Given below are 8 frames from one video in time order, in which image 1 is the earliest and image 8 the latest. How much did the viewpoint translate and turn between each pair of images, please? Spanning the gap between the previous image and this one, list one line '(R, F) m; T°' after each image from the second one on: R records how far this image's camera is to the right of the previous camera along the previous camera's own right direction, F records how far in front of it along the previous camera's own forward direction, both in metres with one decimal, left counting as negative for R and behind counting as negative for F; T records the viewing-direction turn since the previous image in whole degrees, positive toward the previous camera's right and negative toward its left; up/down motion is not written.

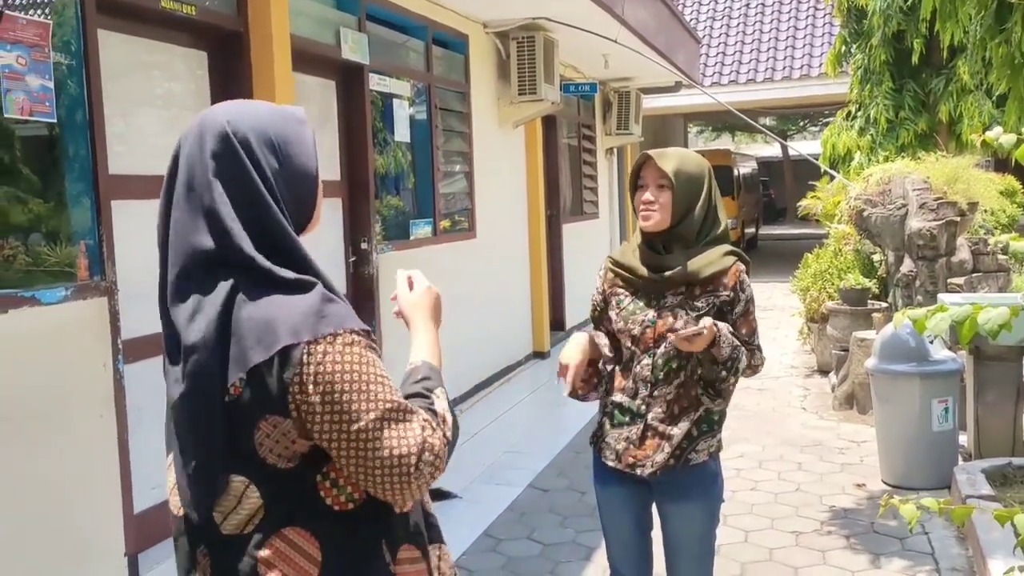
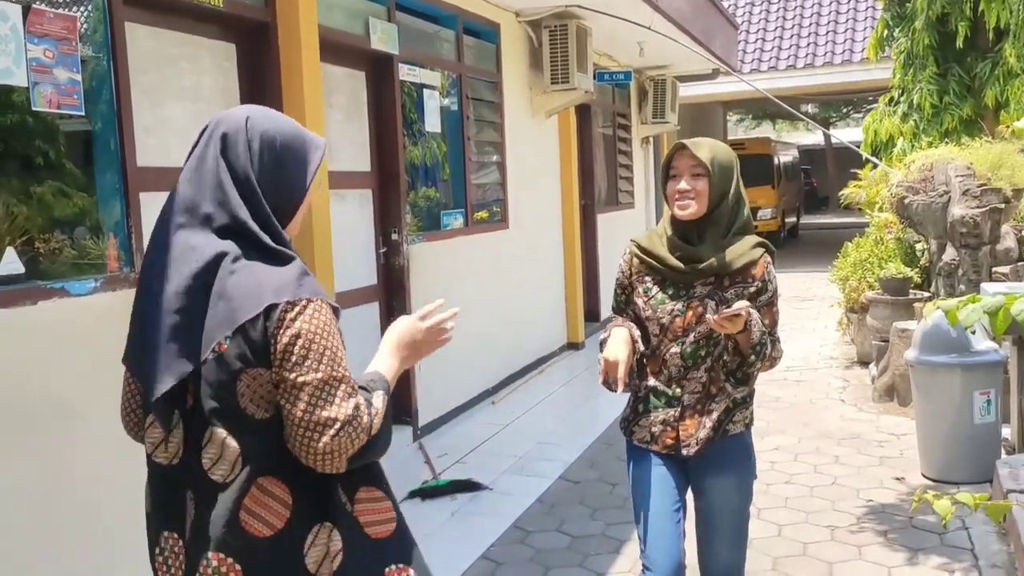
(0.0, 0.0) m; -2°
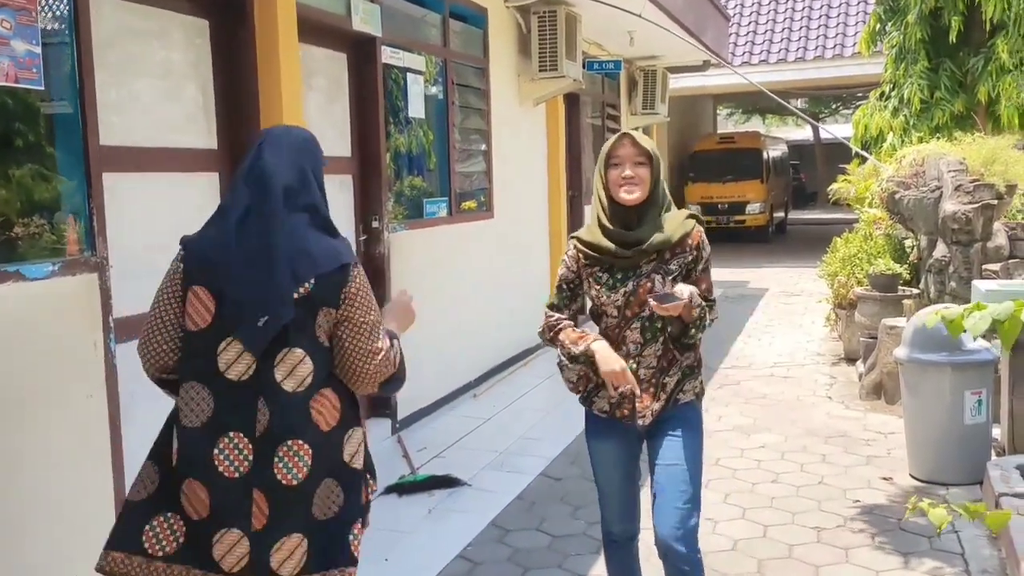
(0.0, +0.1) m; +1°
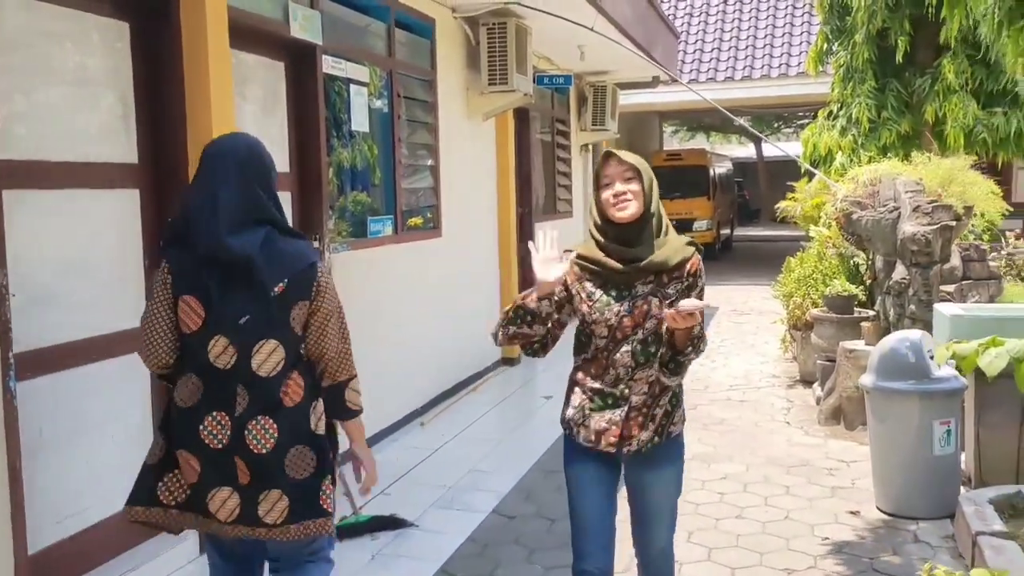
(0.0, +0.3) m; +3°
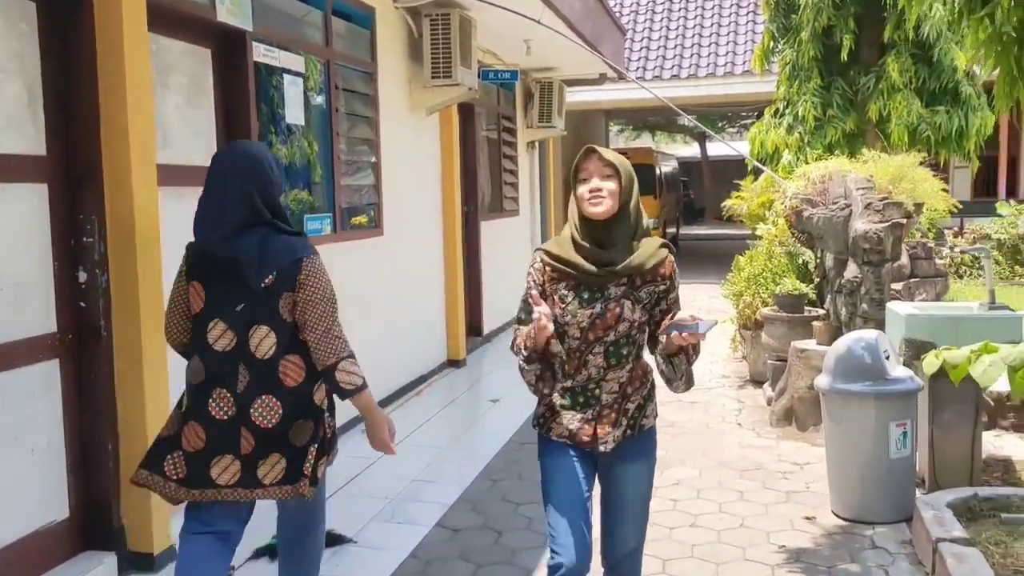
(0.0, +0.2) m; +3°
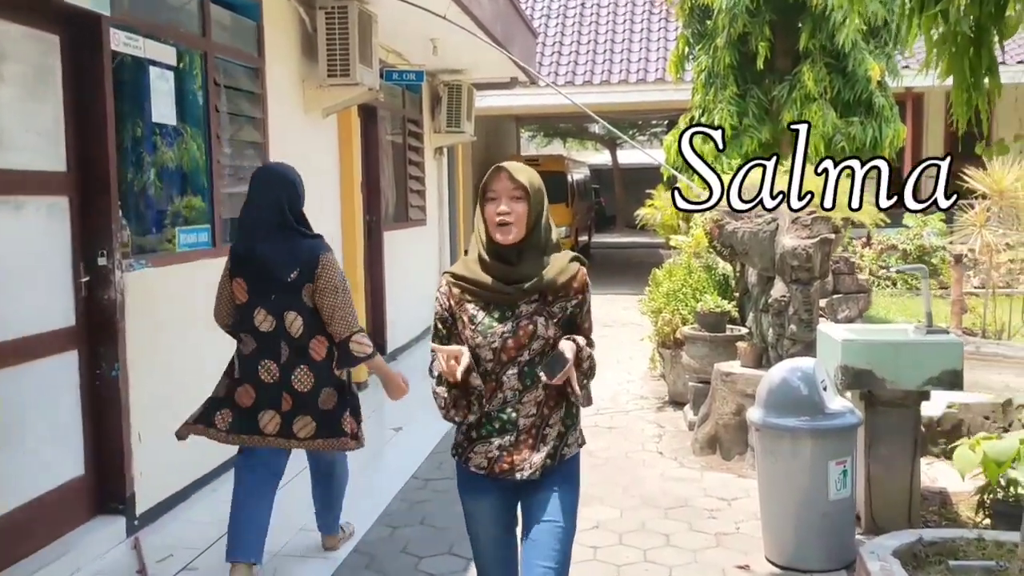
(0.0, +0.5) m; +6°
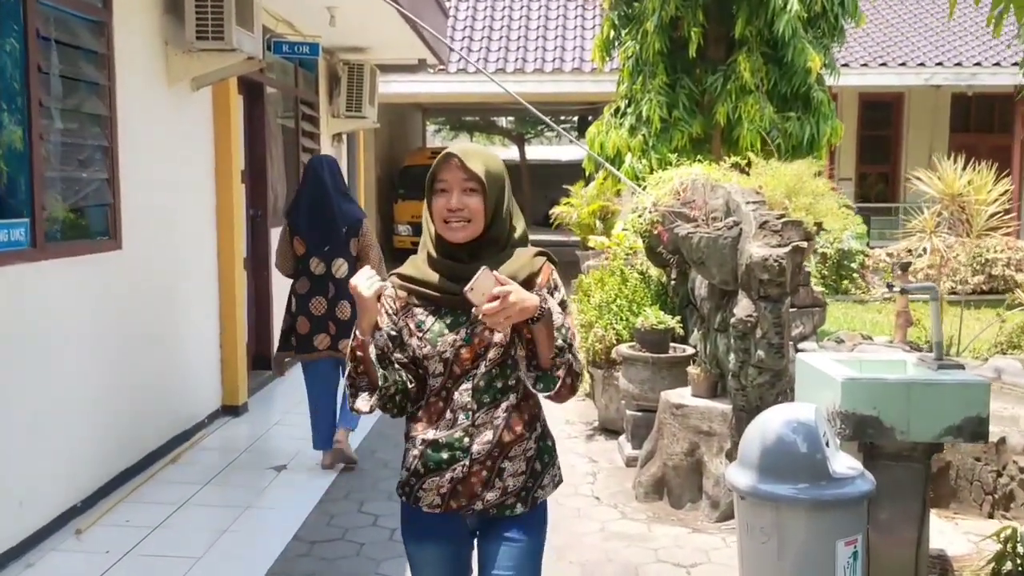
(0.0, +0.9) m; +6°
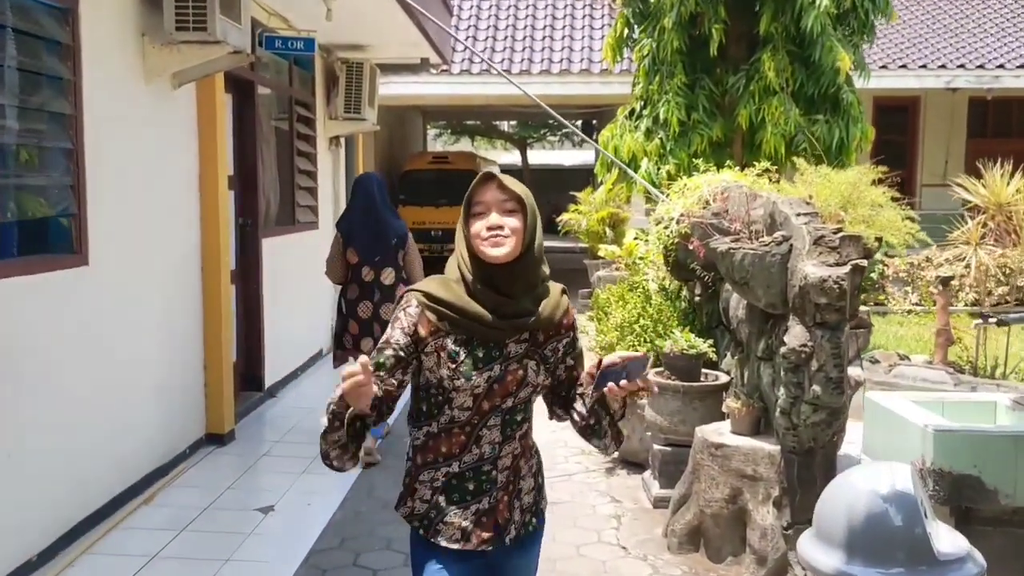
(-0.1, +0.5) m; 0°
